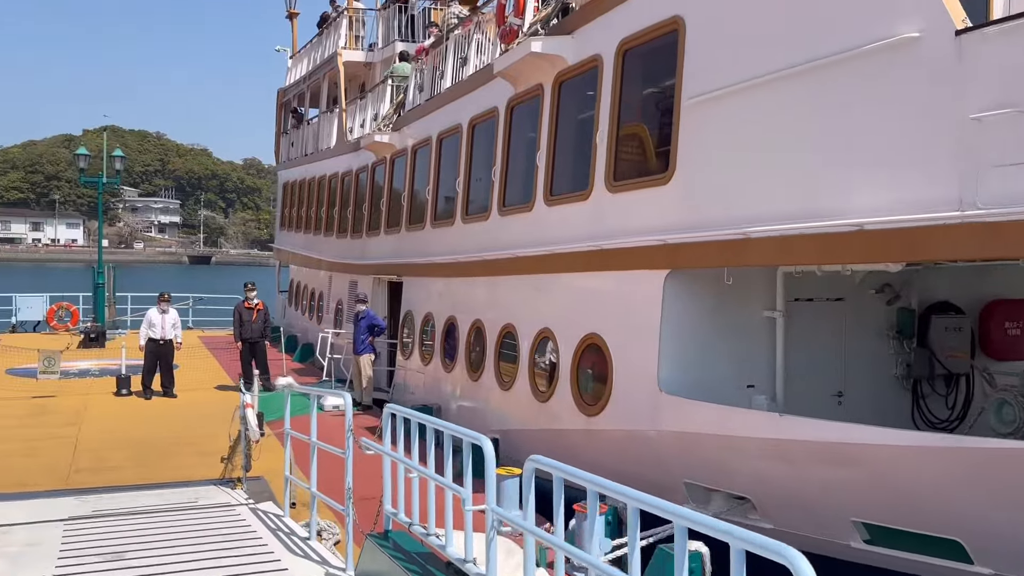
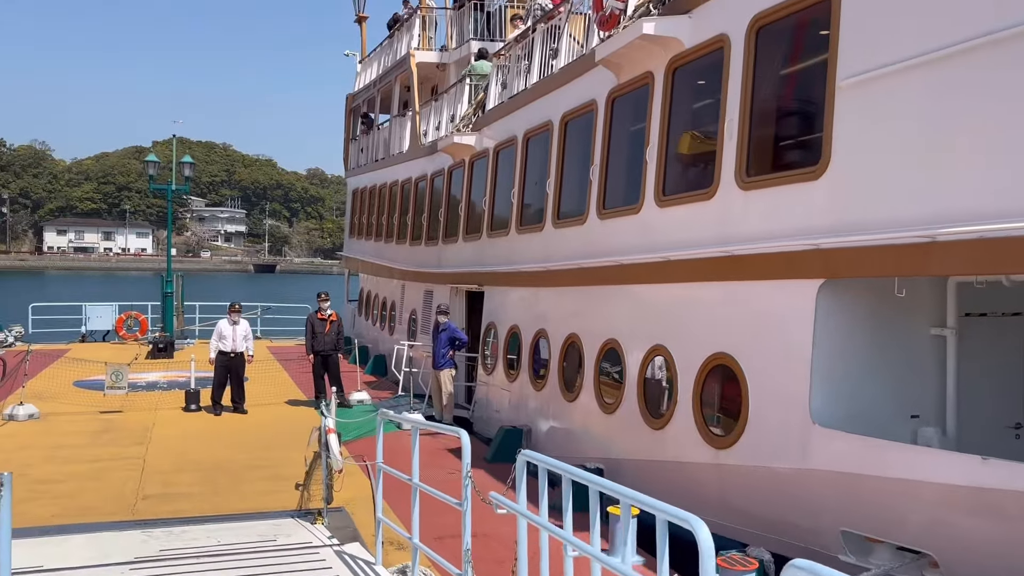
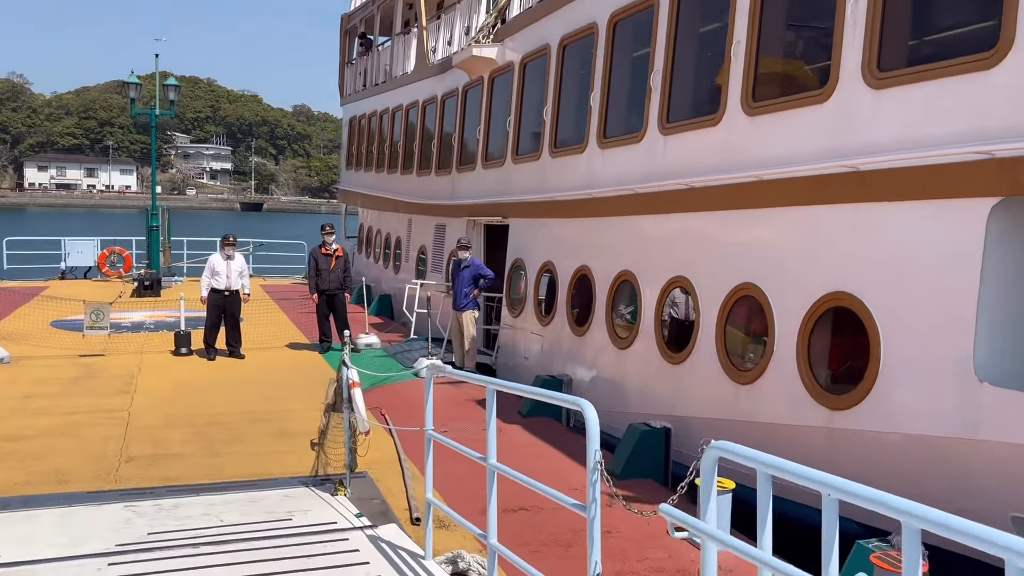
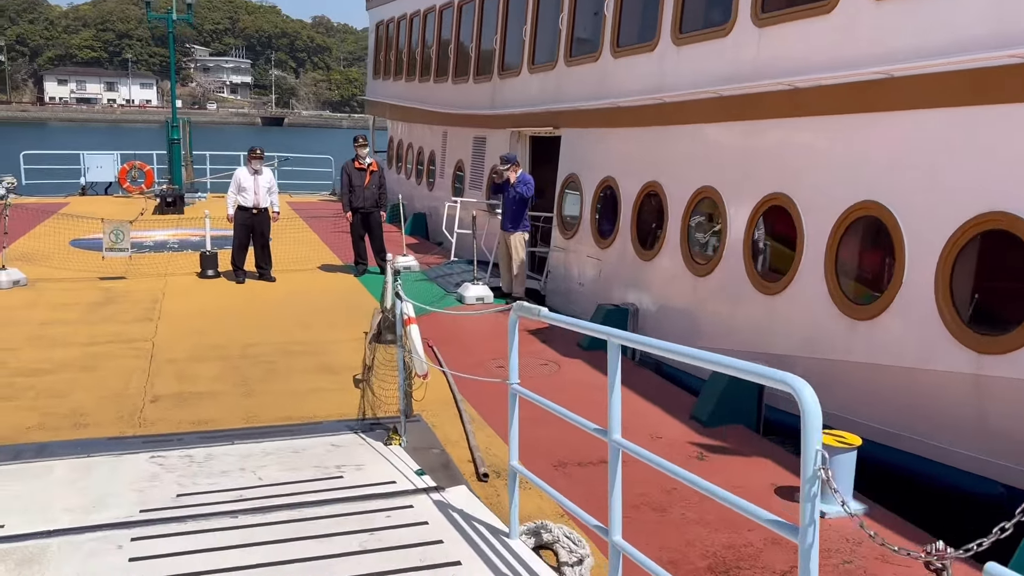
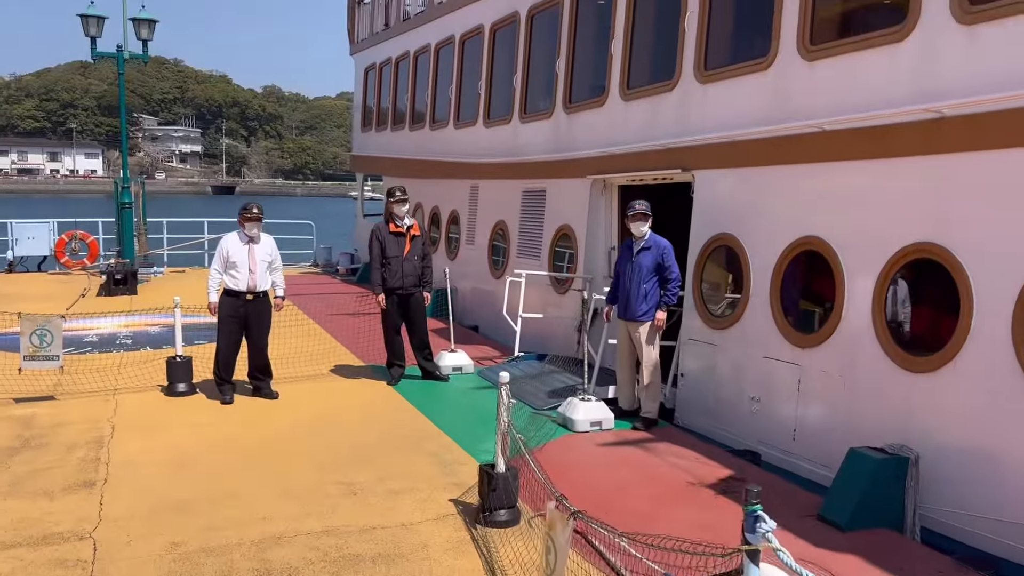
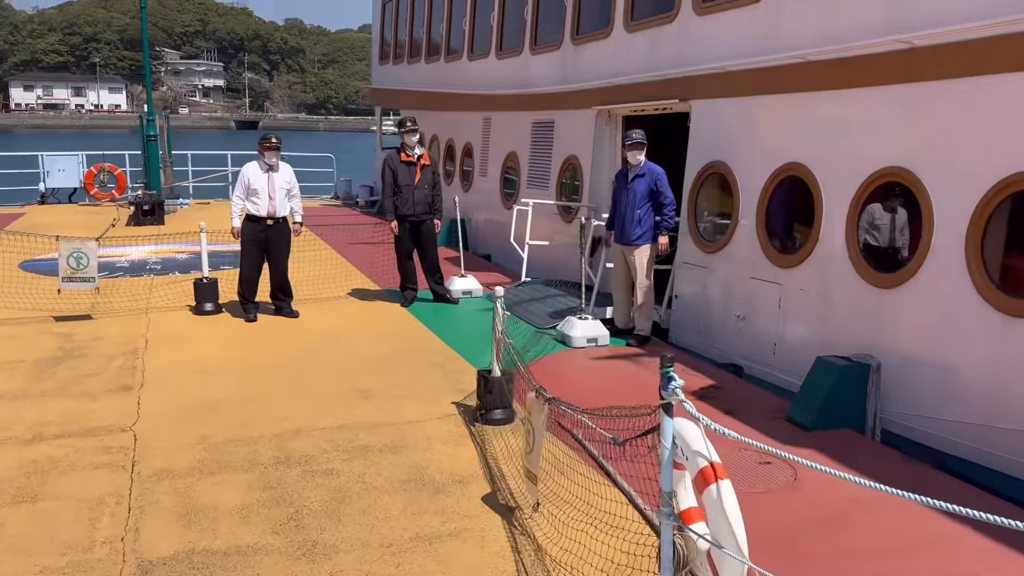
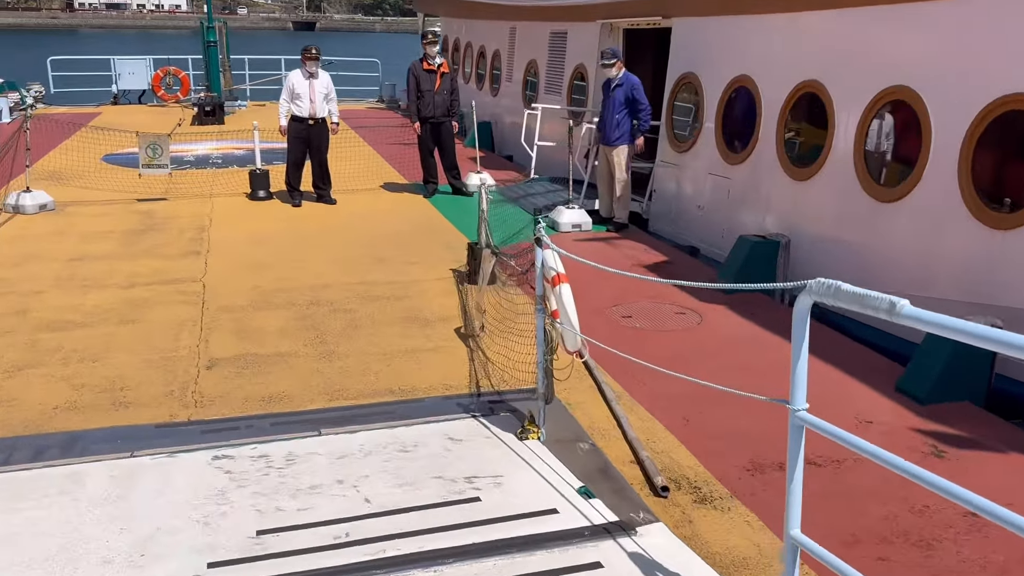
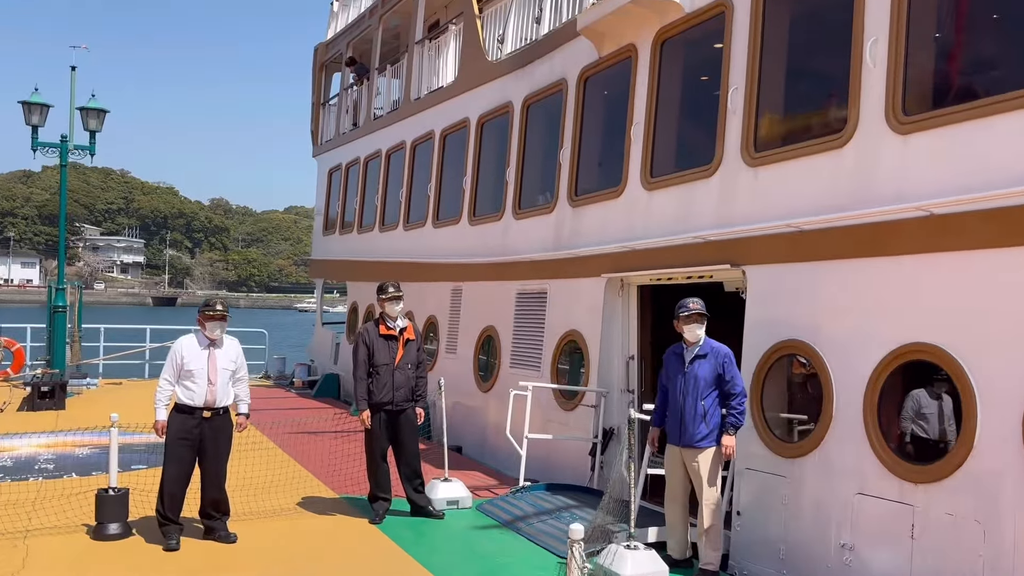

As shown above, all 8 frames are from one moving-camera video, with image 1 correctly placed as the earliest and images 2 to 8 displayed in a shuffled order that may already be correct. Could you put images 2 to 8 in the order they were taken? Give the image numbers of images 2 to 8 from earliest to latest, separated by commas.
2, 3, 4, 7, 6, 5, 8
